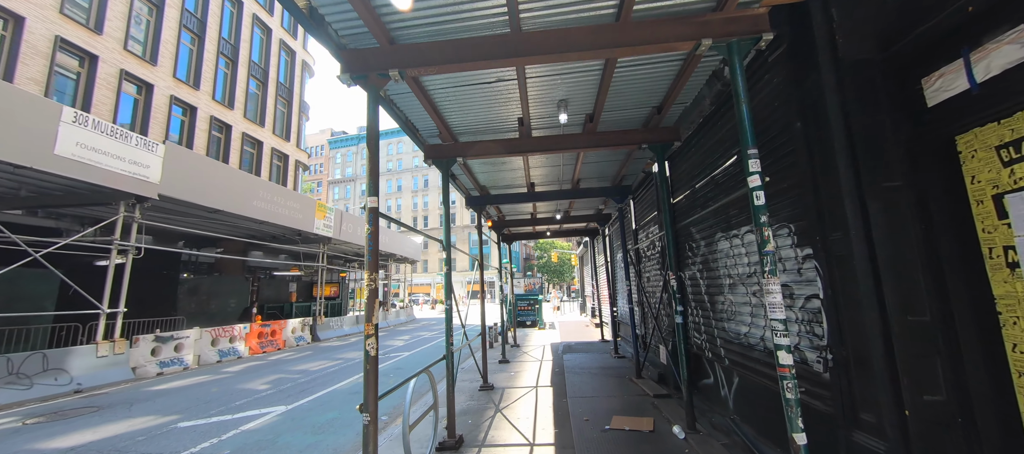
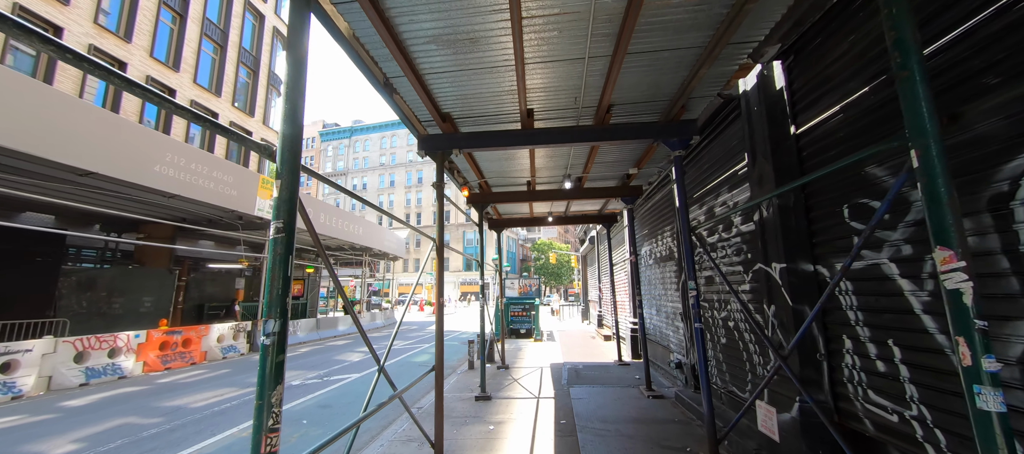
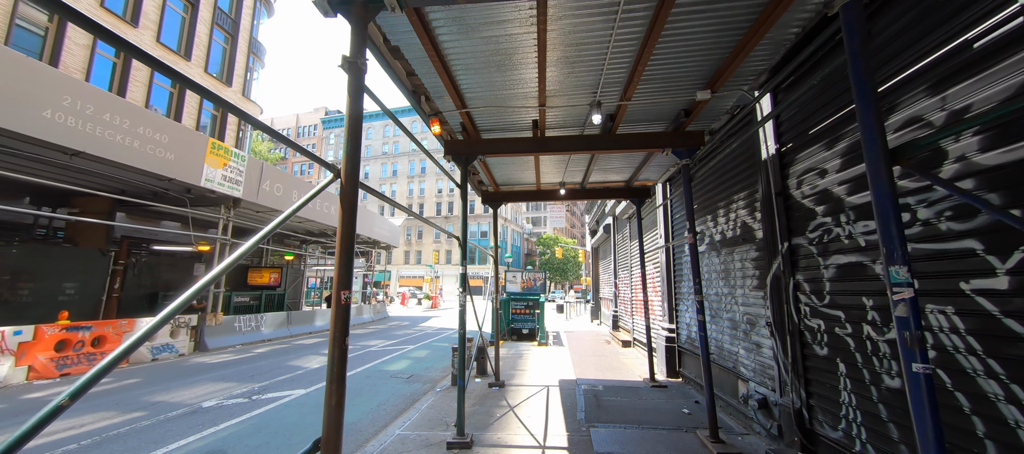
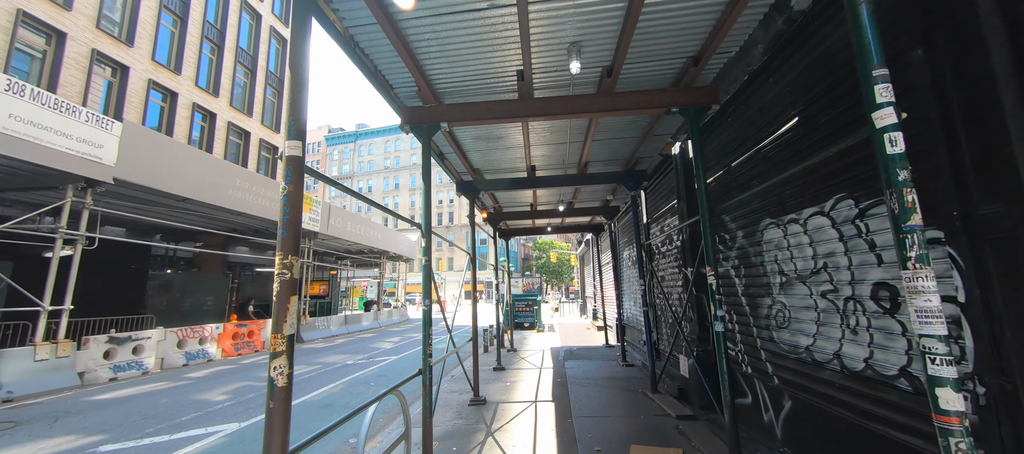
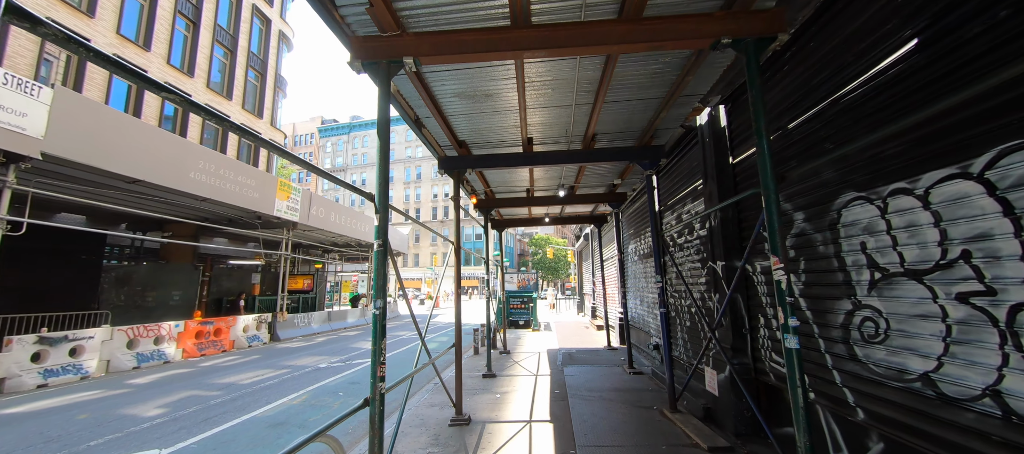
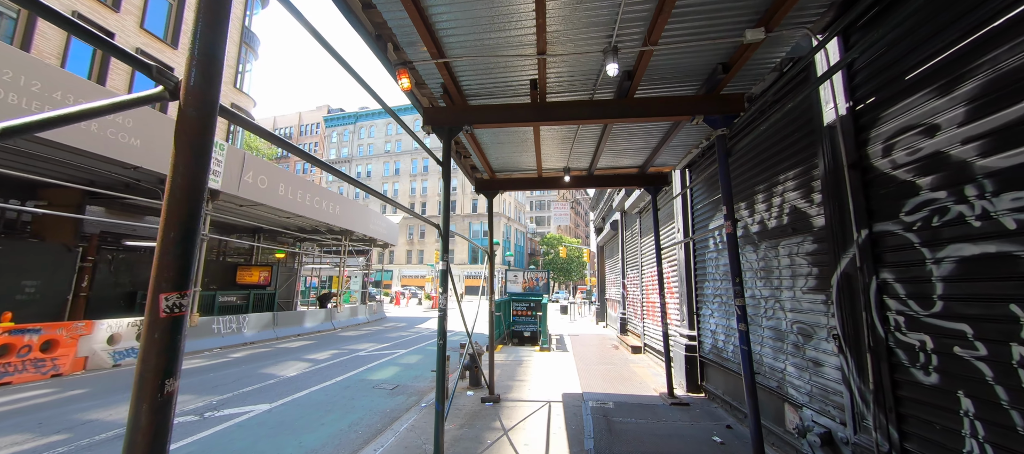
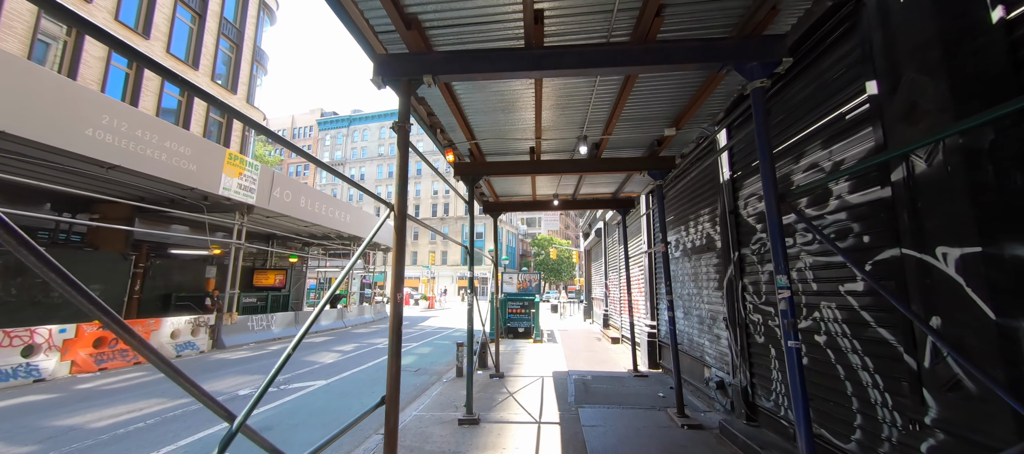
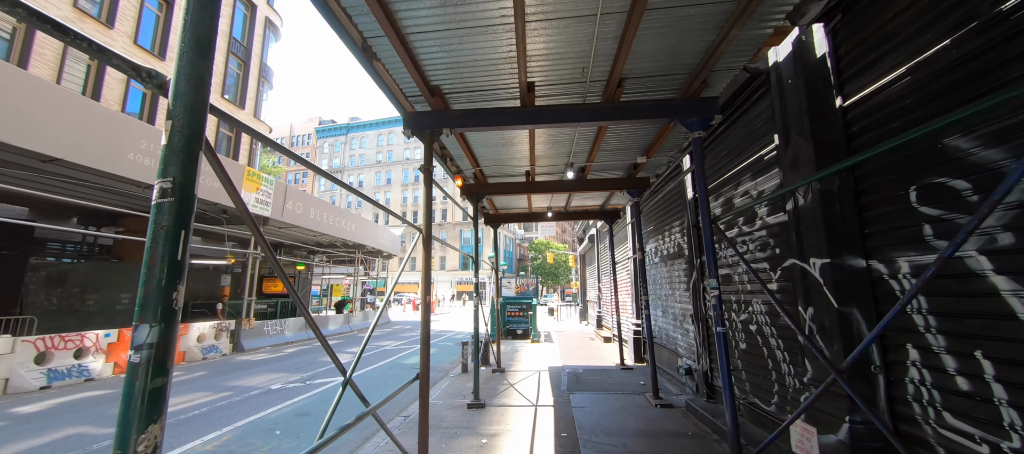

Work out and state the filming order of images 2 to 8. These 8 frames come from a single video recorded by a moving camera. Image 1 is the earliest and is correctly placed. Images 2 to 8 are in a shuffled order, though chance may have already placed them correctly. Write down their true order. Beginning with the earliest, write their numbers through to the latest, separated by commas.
4, 5, 2, 8, 7, 3, 6
